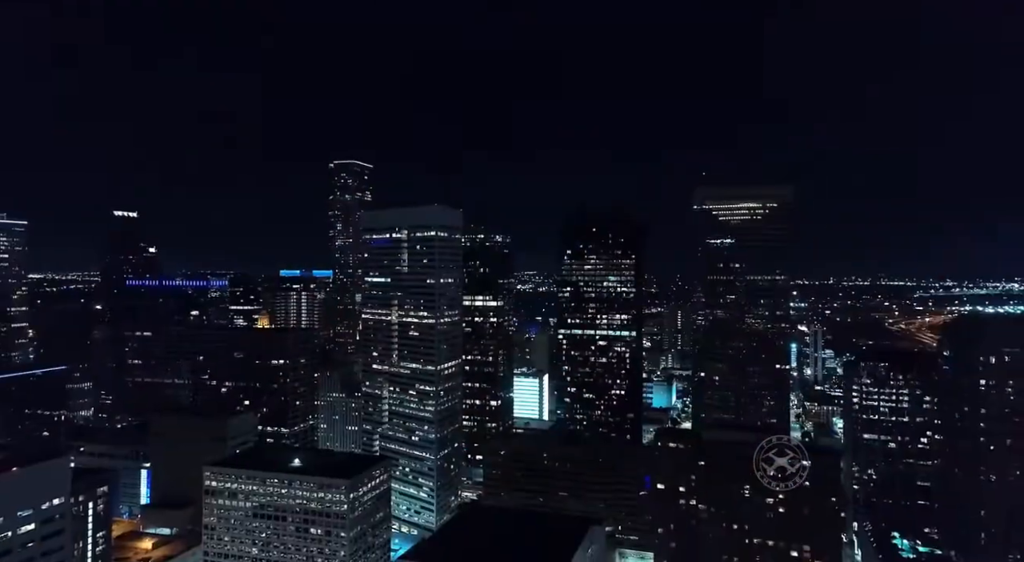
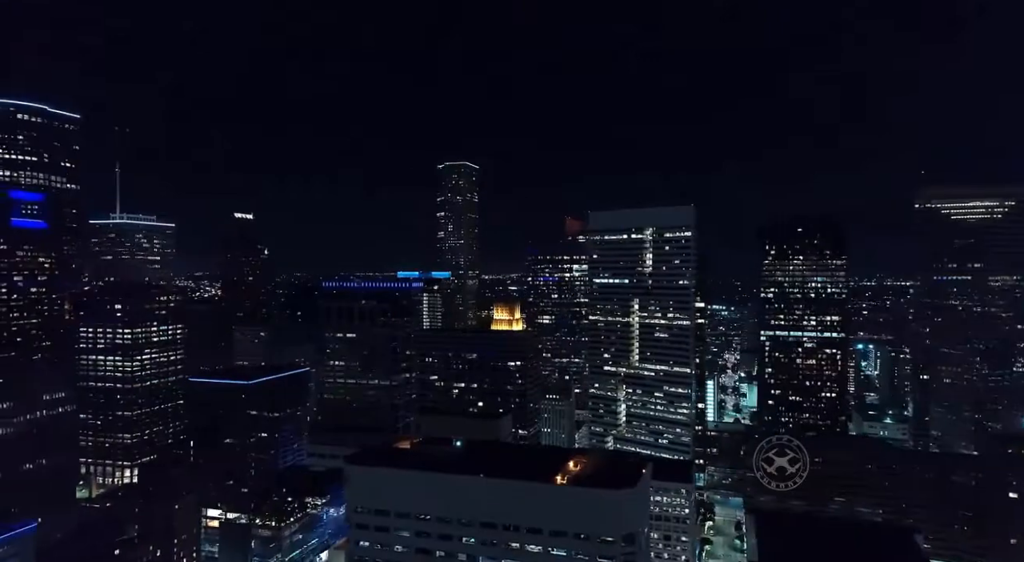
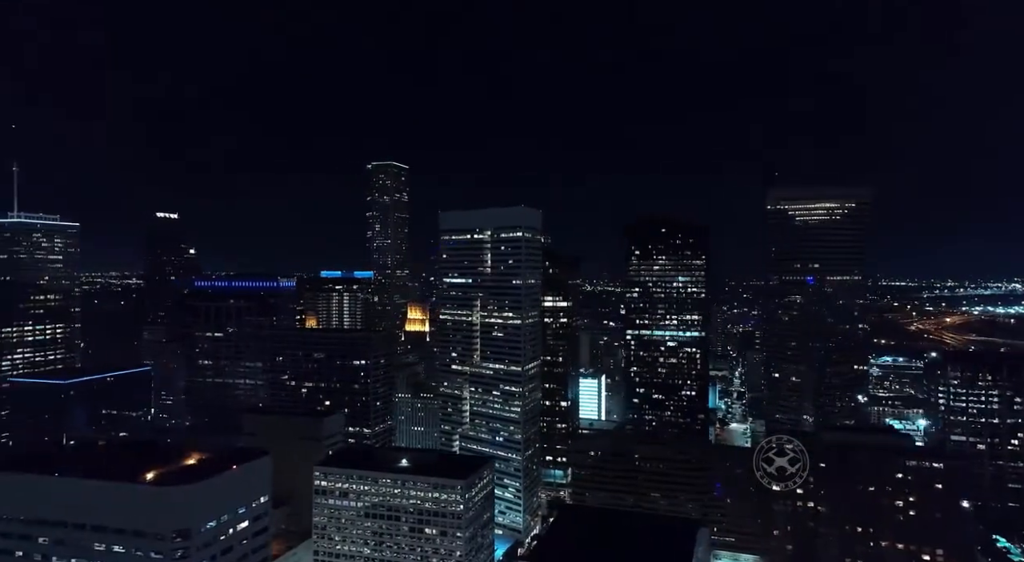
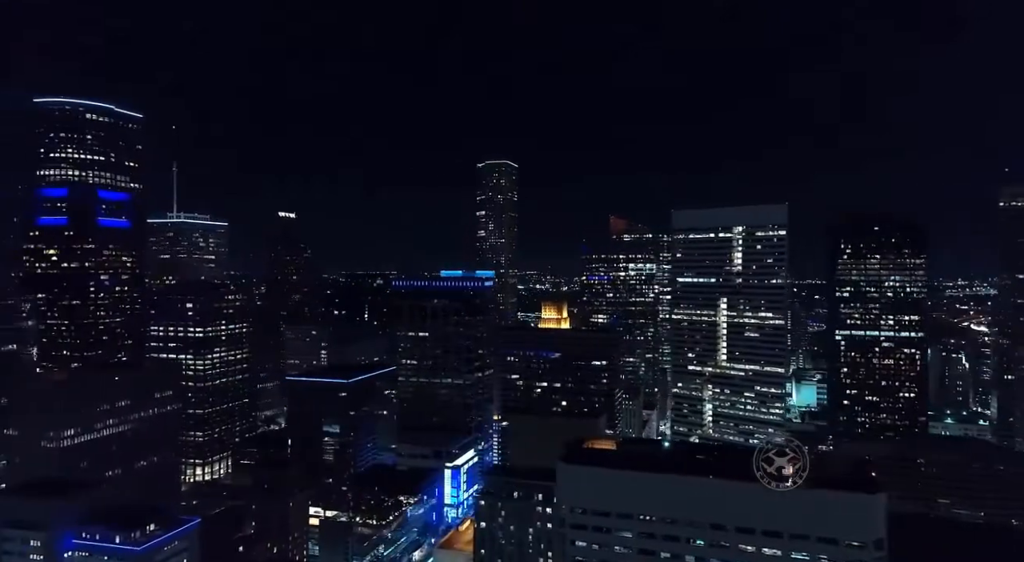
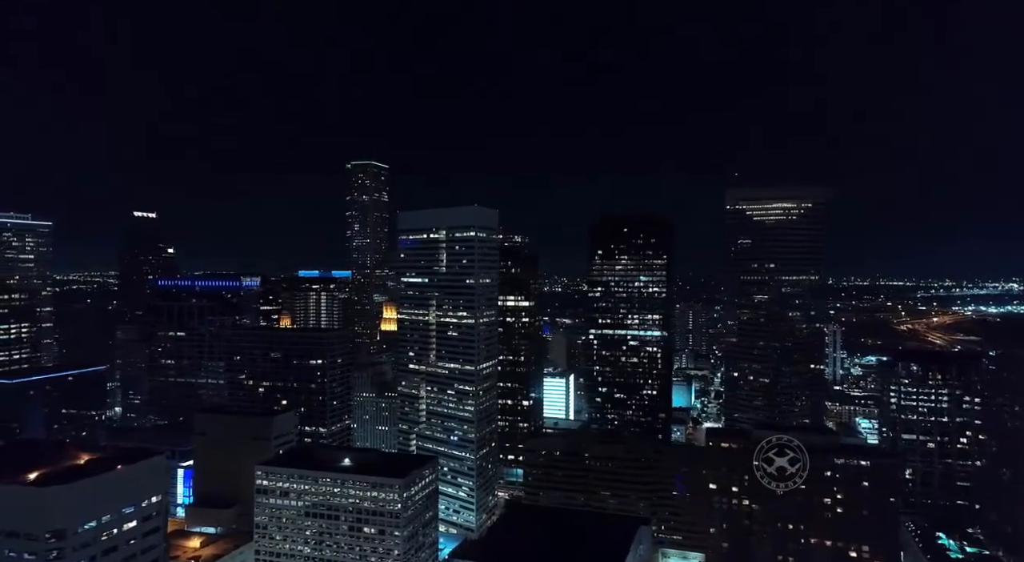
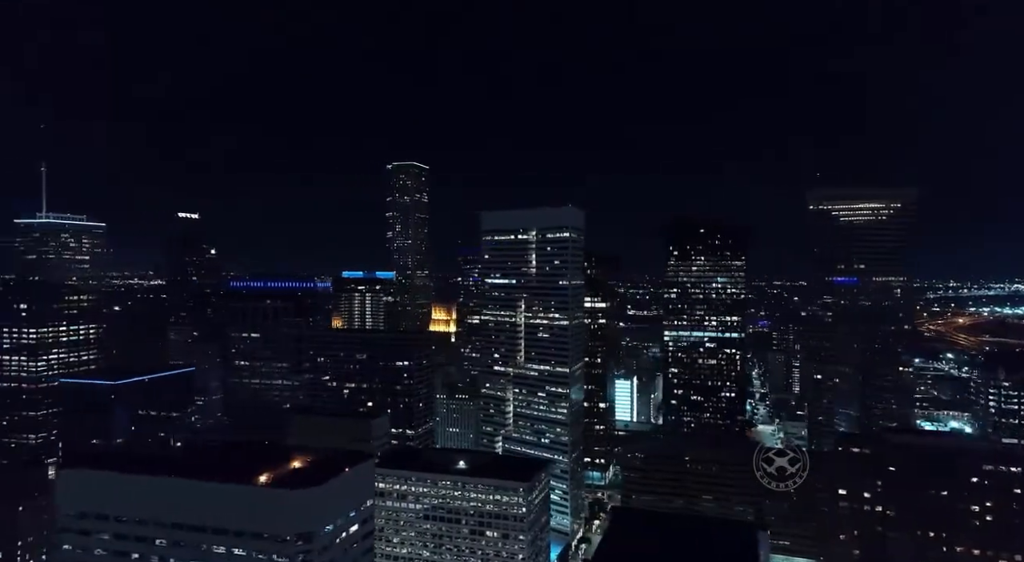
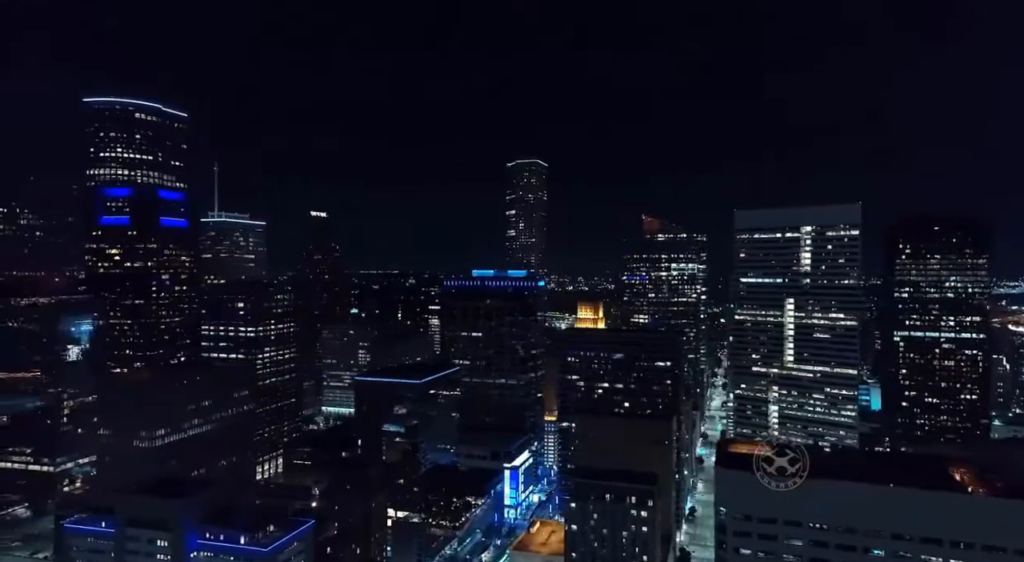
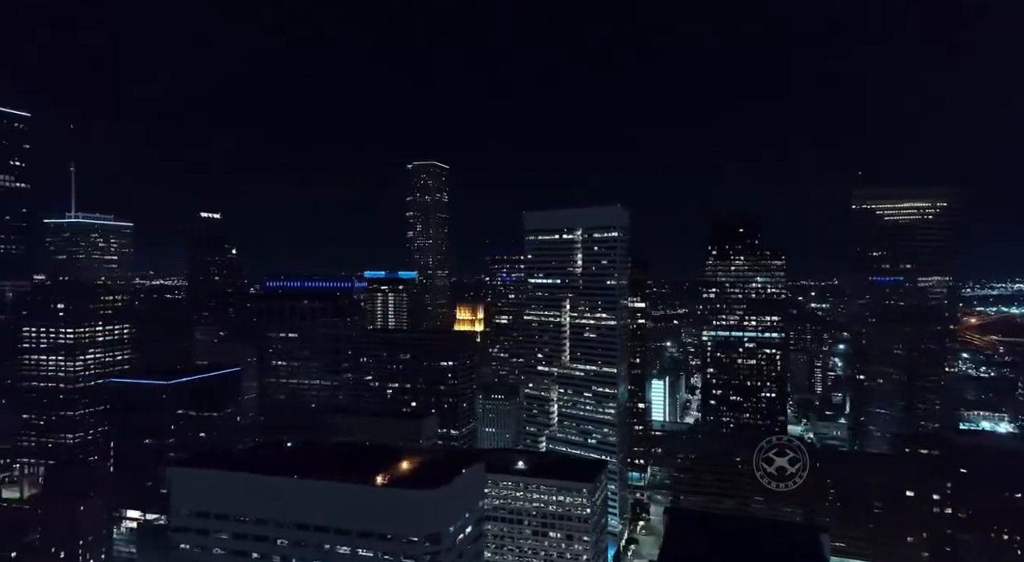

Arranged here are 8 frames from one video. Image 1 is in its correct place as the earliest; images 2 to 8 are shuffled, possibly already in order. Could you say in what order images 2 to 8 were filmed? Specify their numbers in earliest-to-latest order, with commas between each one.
5, 3, 6, 8, 2, 4, 7
